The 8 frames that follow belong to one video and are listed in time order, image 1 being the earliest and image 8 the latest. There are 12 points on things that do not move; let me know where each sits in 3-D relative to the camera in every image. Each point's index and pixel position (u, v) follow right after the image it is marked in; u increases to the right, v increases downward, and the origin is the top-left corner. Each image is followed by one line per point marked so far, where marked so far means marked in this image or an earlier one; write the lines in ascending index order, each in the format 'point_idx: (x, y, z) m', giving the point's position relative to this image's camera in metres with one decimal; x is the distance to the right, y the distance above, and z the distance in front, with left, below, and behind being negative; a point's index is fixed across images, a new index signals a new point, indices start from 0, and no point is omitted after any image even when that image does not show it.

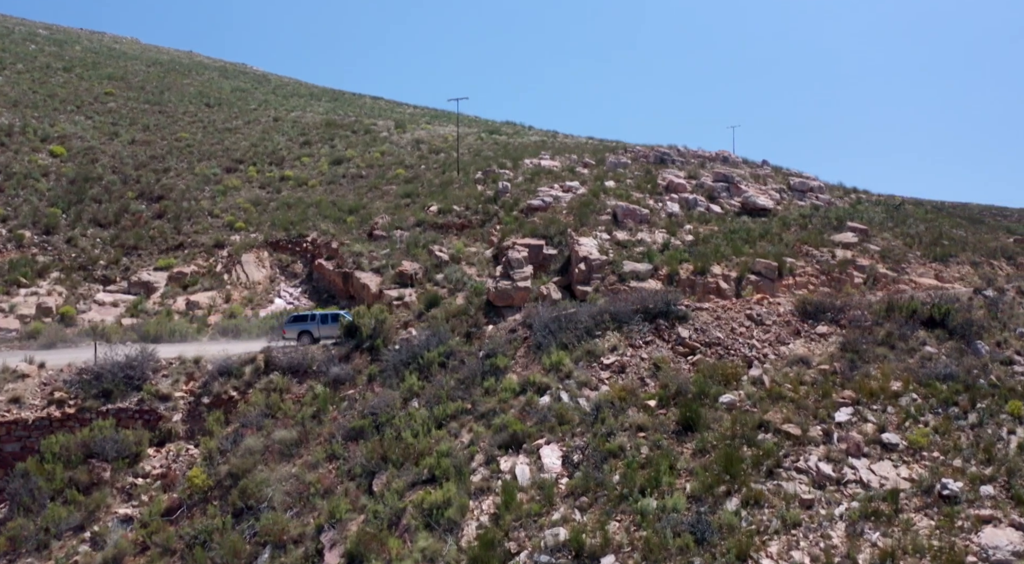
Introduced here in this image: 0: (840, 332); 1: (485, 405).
0: (+7.4, -1.2, +16.0) m
1: (-0.7, -3.3, +18.4) m
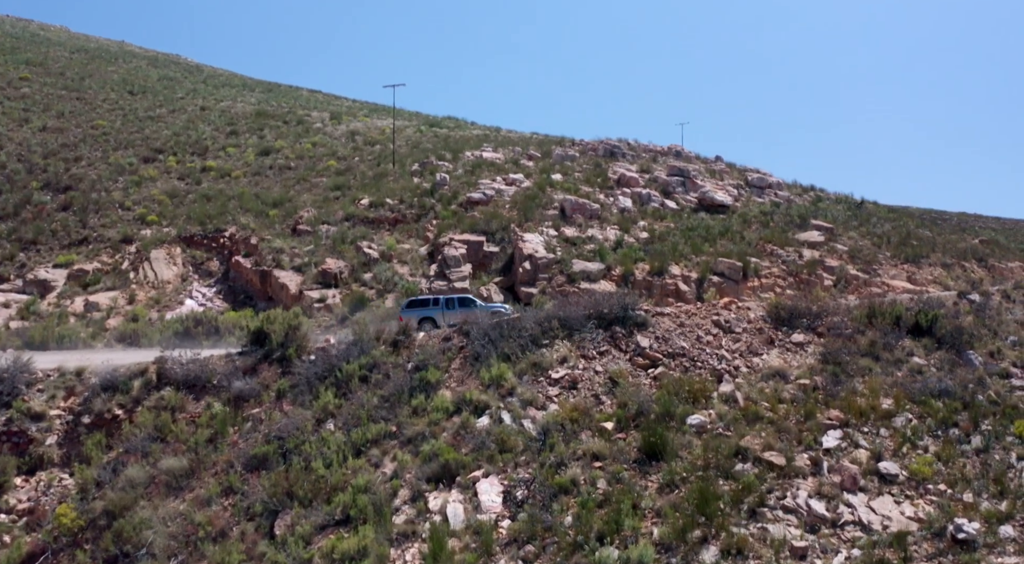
0: (+6.1, -1.2, +14.1) m
1: (-2.2, -3.3, +15.8) m
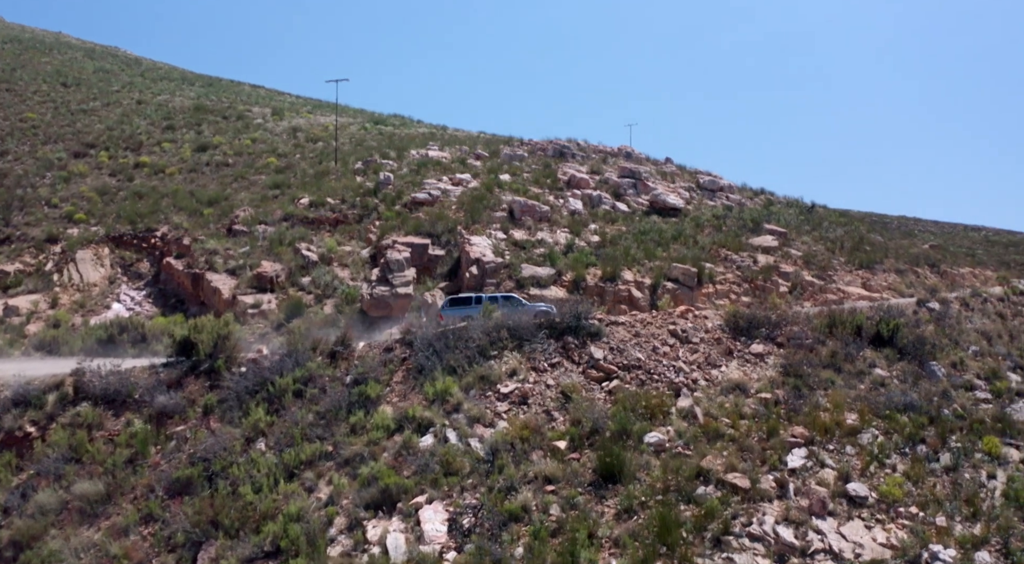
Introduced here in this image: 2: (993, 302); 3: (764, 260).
0: (+5.1, -1.4, +13.5) m
1: (-3.3, -3.4, +14.6) m
2: (+10.3, -0.5, +14.9) m
3: (+6.8, +0.6, +19.1) m
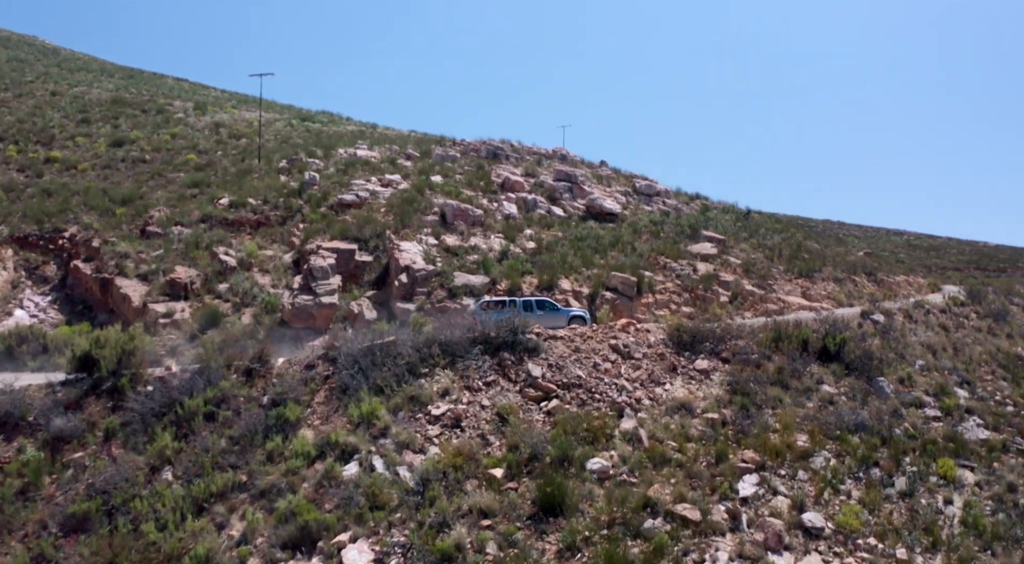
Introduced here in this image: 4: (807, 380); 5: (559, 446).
0: (+3.9, -1.6, +12.9) m
1: (-4.6, -3.7, +13.2) m
2: (+8.9, -0.7, +14.8) m
3: (+5.1, +0.4, +18.7) m
4: (+5.2, -1.7, +12.3) m
5: (+0.8, -2.7, +11.5) m
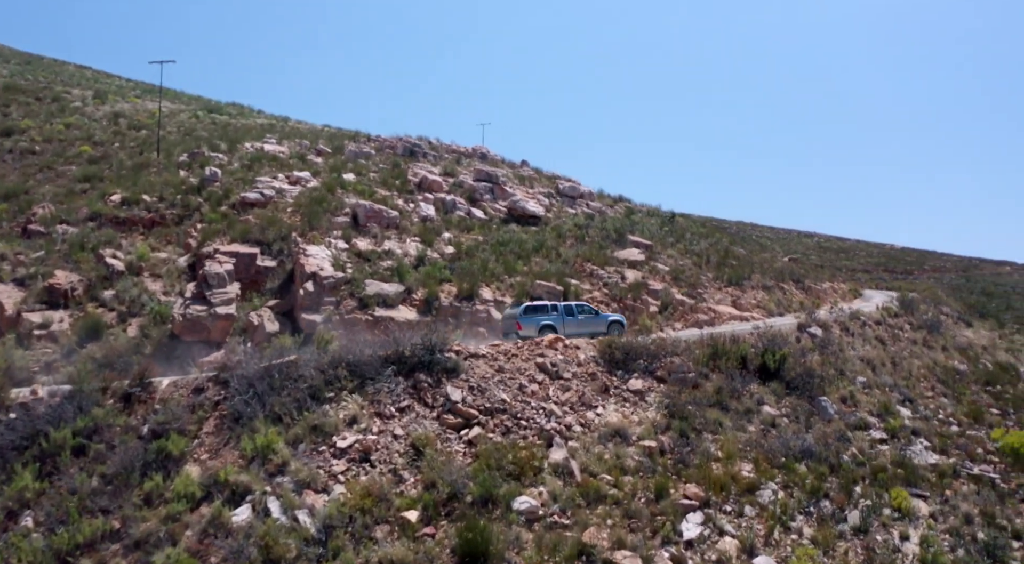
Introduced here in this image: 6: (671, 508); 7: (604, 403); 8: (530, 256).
0: (+2.5, -1.8, +11.9) m
1: (-6.0, -4.0, +11.3) m
2: (+7.3, -0.9, +14.3) m
3: (+3.0, +0.2, +17.8) m
4: (+3.8, -1.9, +11.5) m
5: (-0.4, -2.9, +10.2) m
6: (+2.1, -3.0, +9.4) m
7: (+1.5, -2.0, +11.7) m
8: (+0.5, +0.7, +19.1) m
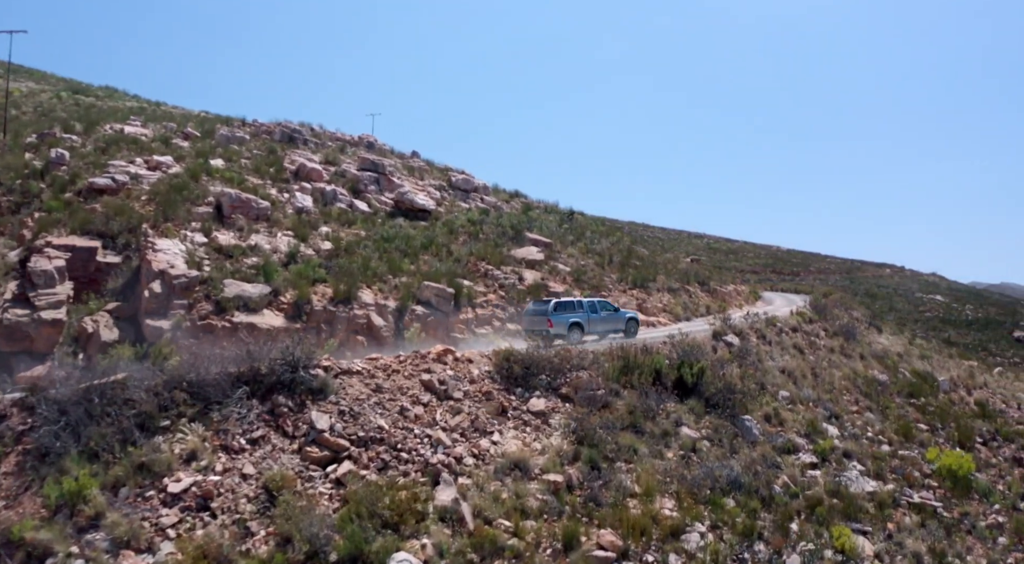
0: (+0.8, -1.8, +10.3) m
1: (-7.5, -4.0, +8.4) m
2: (+5.2, -0.9, +13.3) m
3: (+0.4, +0.1, +16.1) m
4: (+2.2, -2.0, +10.0) m
5: (-1.9, -3.0, +8.1) m
6: (+0.8, -3.1, +7.7) m
7: (-0.2, -2.0, +9.9) m
8: (-2.2, +0.7, +17.1) m
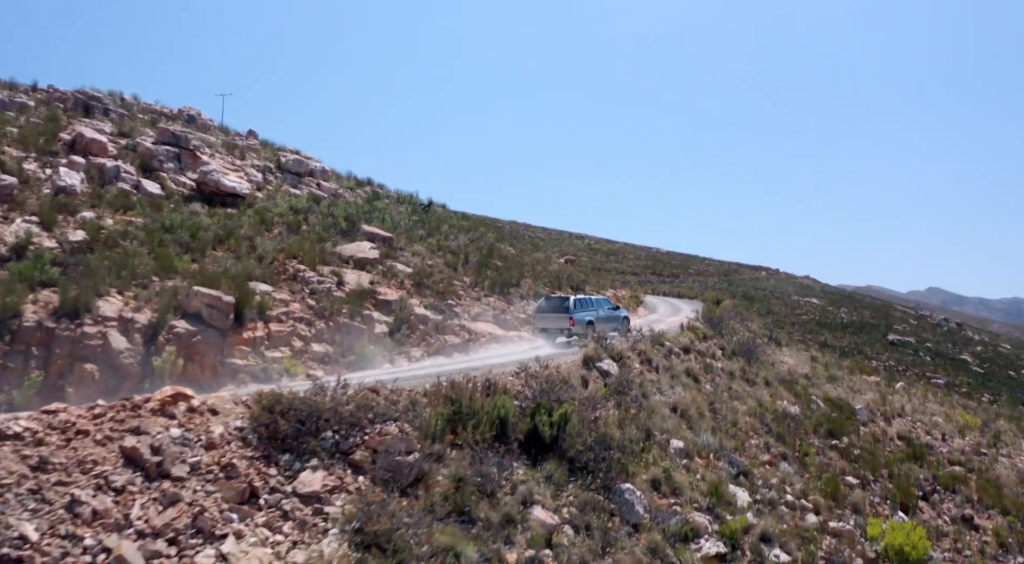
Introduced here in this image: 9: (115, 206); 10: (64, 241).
0: (-1.5, -1.9, +6.6) m
1: (-9.4, -4.0, +3.5) m
2: (+2.4, -1.0, +10.3) m
3: (-2.7, +0.1, +12.3) m
4: (-0.1, -2.1, +6.6) m
5: (-3.8, -3.0, +4.1) m
6: (-1.1, -3.1, +4.1) m
7: (-2.3, -2.1, +6.1) m
8: (-5.5, +0.6, +12.8) m
9: (-8.3, +1.6, +14.9) m
10: (-7.8, +0.6, +12.4) m
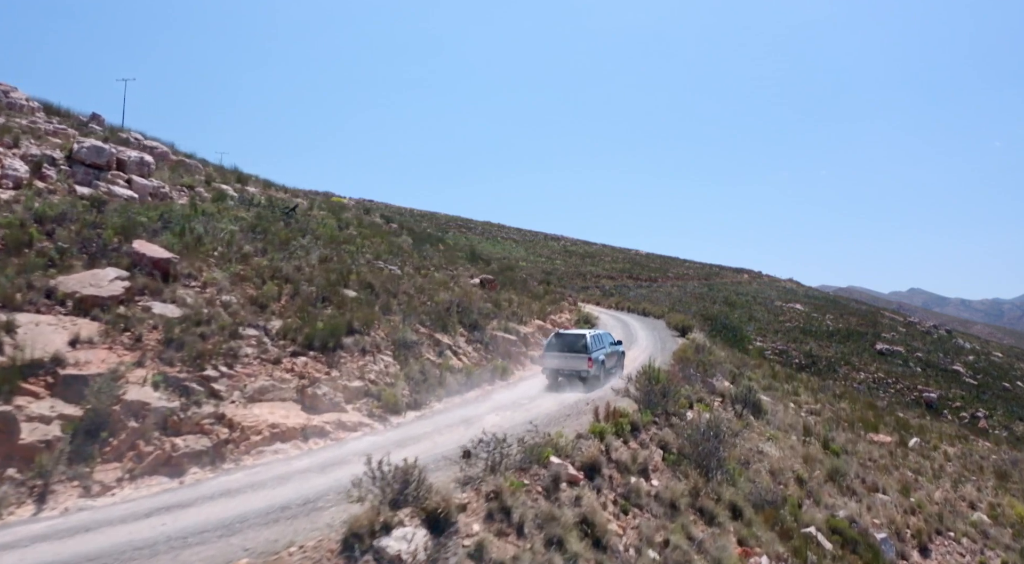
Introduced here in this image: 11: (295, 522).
0: (-3.4, -2.5, +1.7) m
1: (-11.2, -4.7, -1.7) m
2: (+0.4, -1.6, +5.5) m
3: (-4.8, -0.5, +7.4) m
4: (-2.0, -2.7, +1.7) m
5: (-5.6, -3.6, -0.9) m
6: (-3.0, -3.7, -0.9) m
7: (-4.3, -2.7, +1.2) m
8: (-7.6, 0.0, +7.8) m
9: (-10.5, +1.0, +9.8) m
10: (-9.8, 0.0, +7.4) m
11: (-1.4, -1.6, +5.1) m
